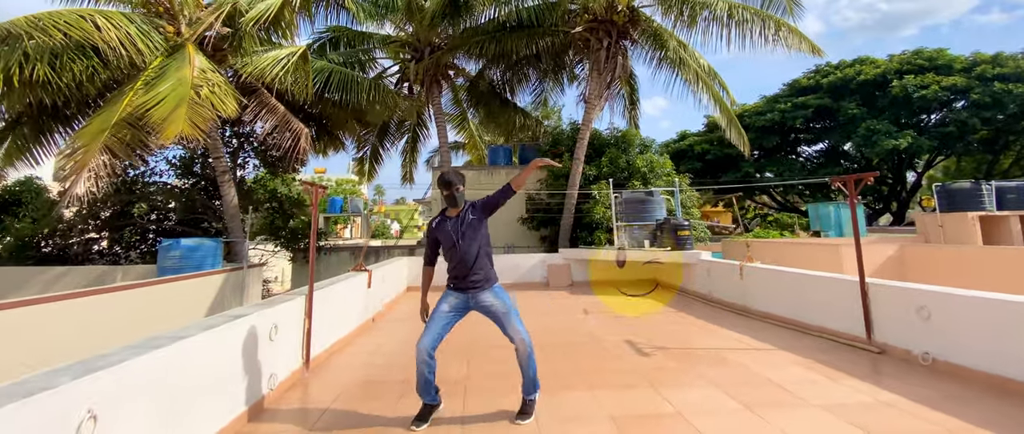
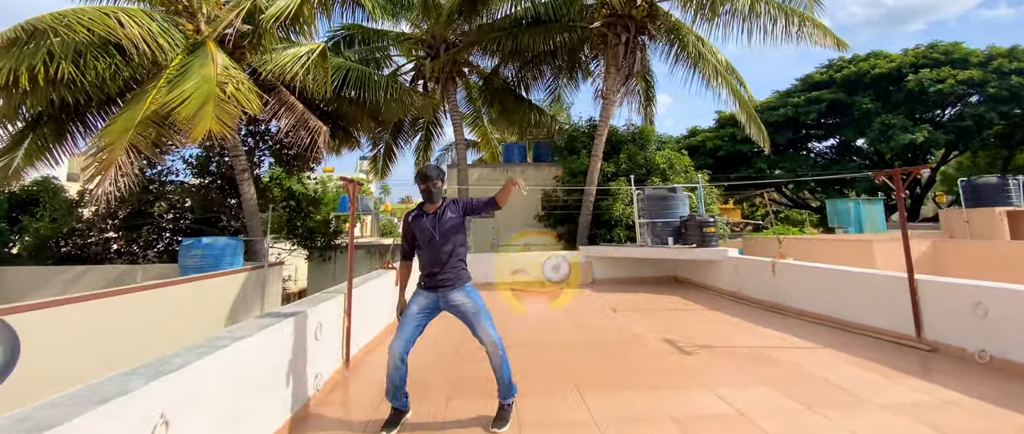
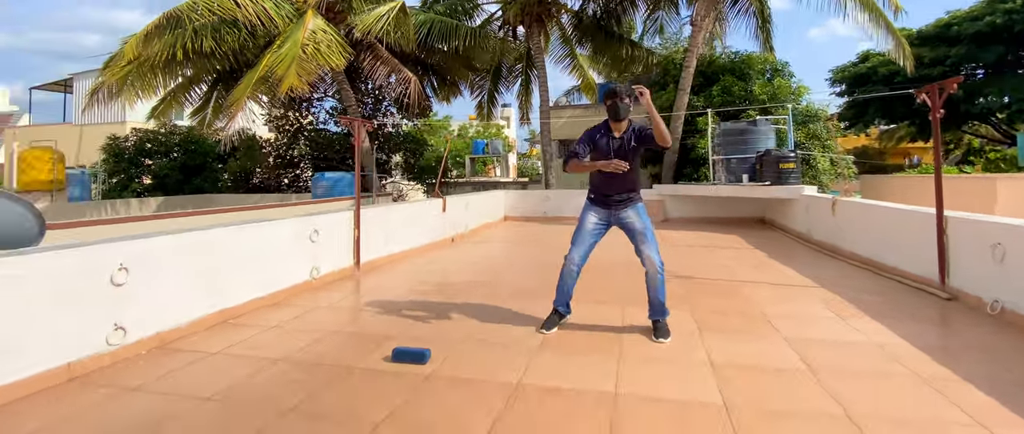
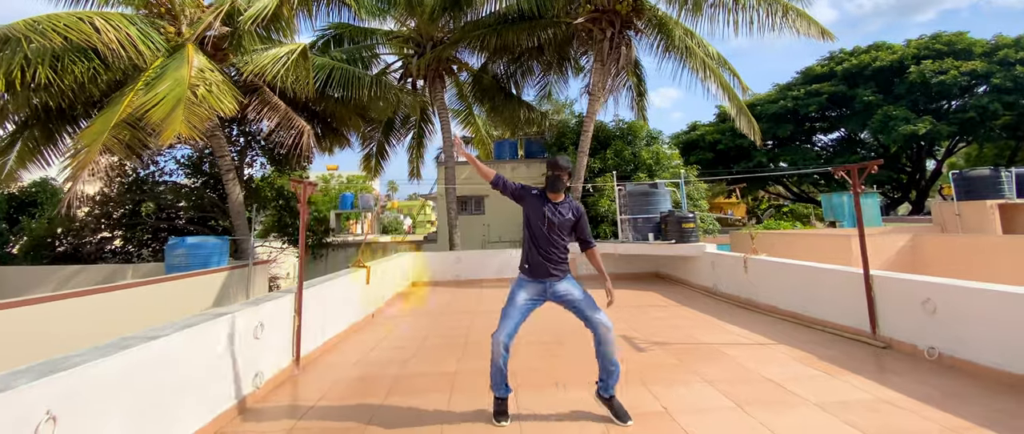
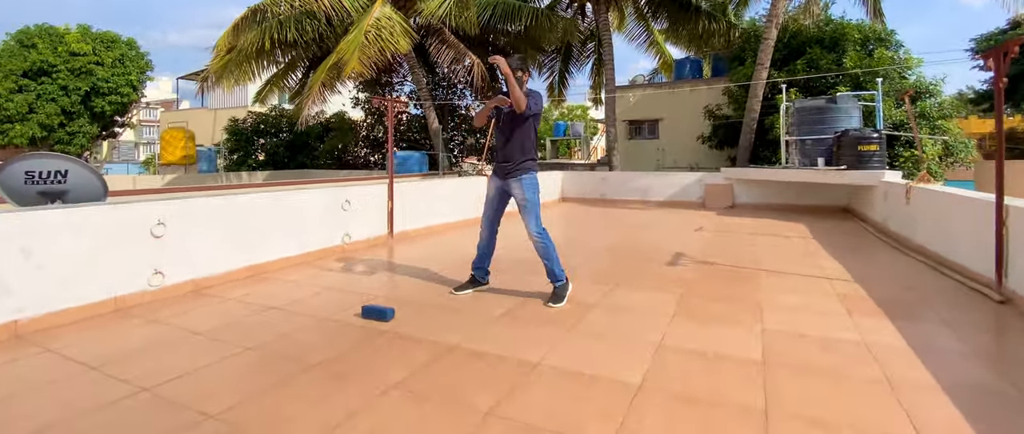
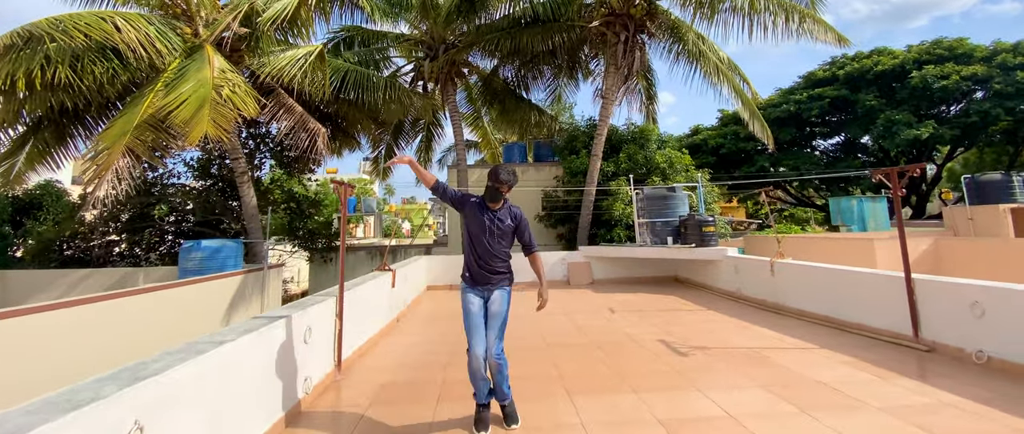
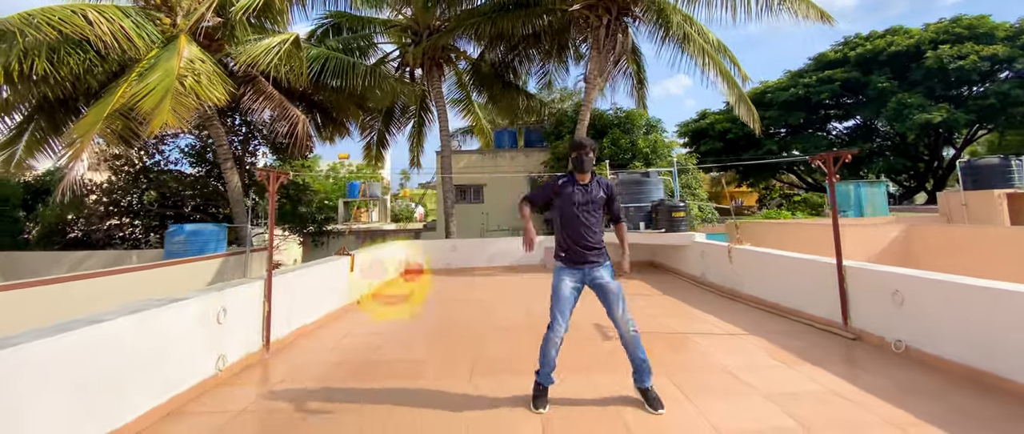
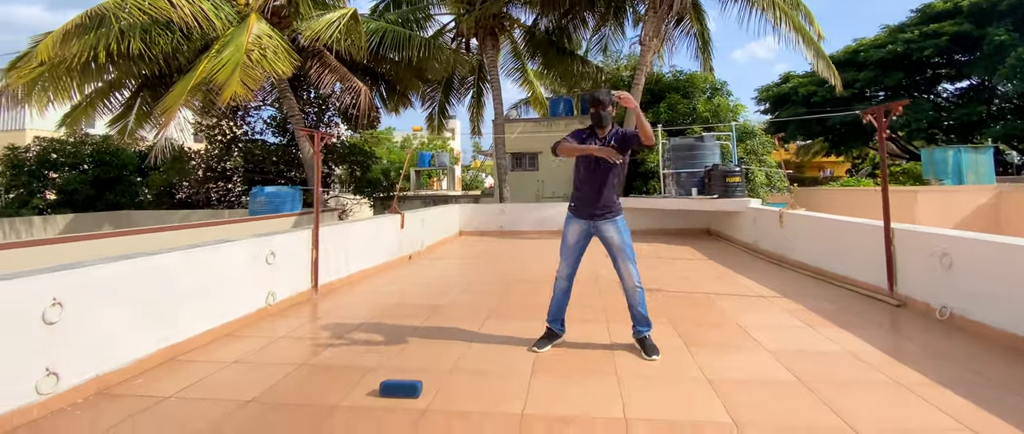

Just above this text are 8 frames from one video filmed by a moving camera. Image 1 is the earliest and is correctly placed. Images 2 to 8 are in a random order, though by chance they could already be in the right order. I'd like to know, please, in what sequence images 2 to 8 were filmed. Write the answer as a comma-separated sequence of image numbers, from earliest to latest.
2, 6, 4, 7, 8, 3, 5
